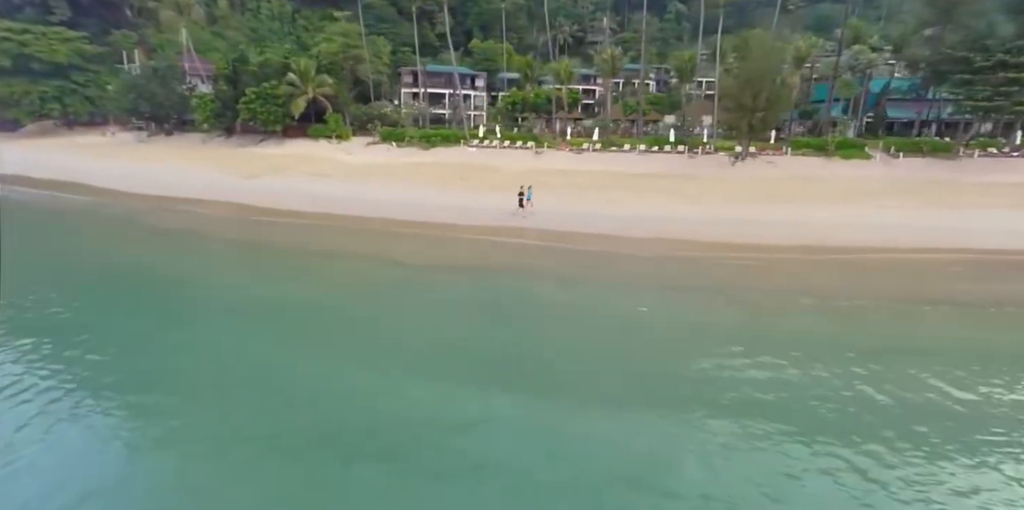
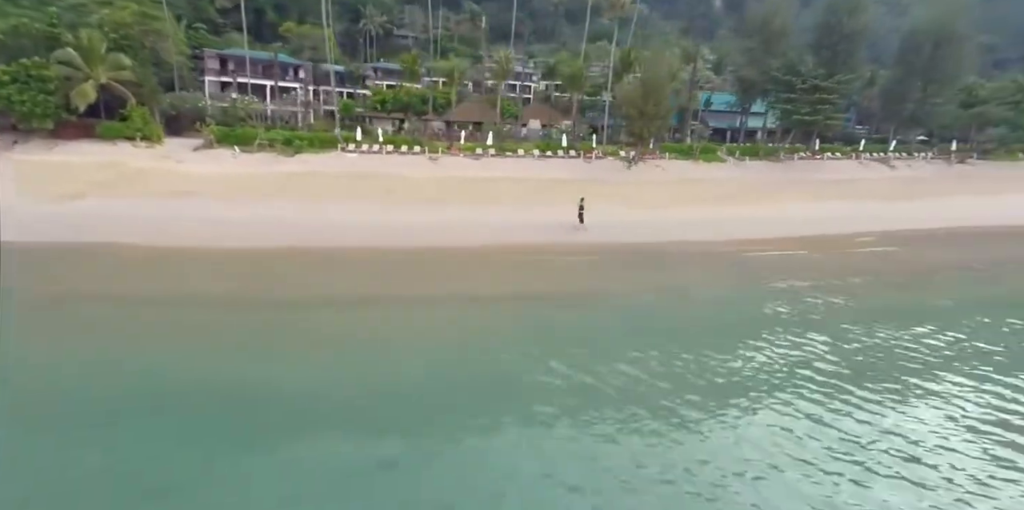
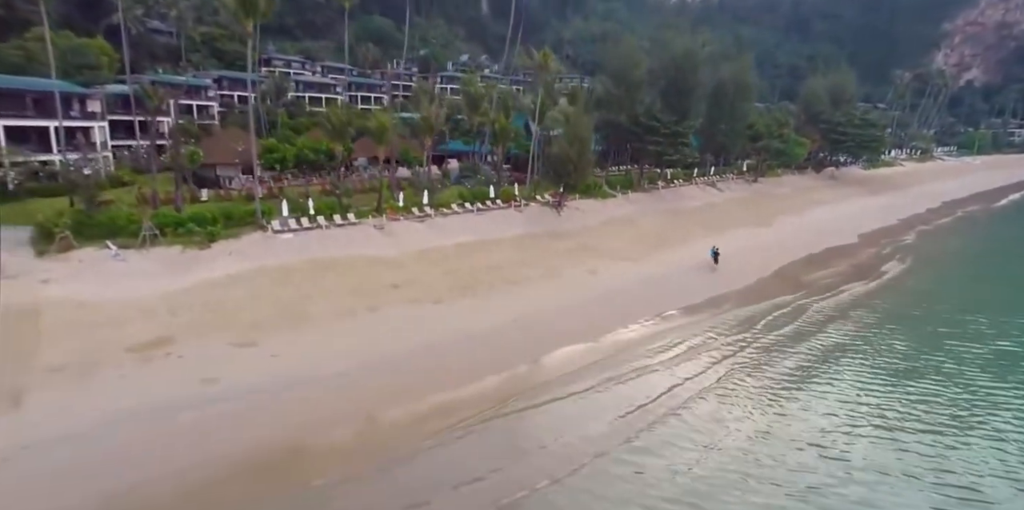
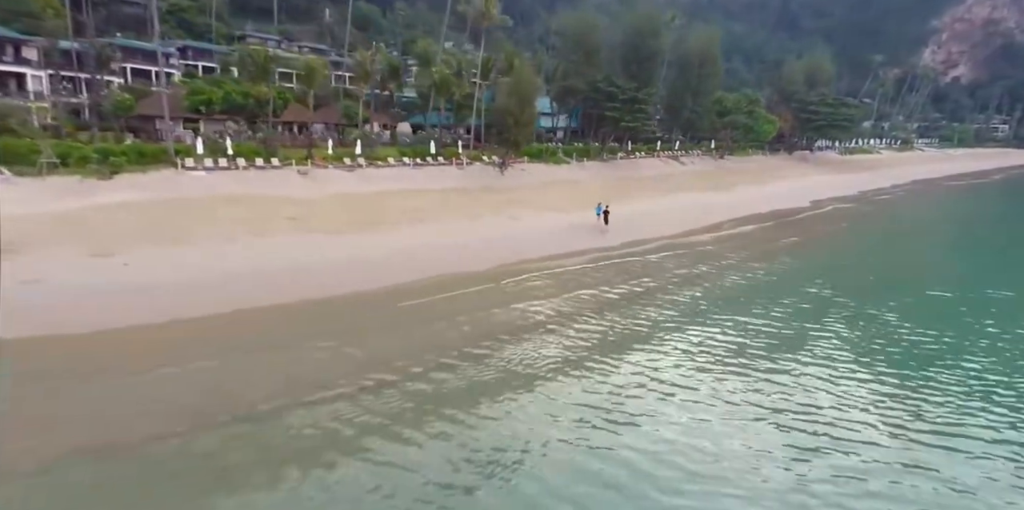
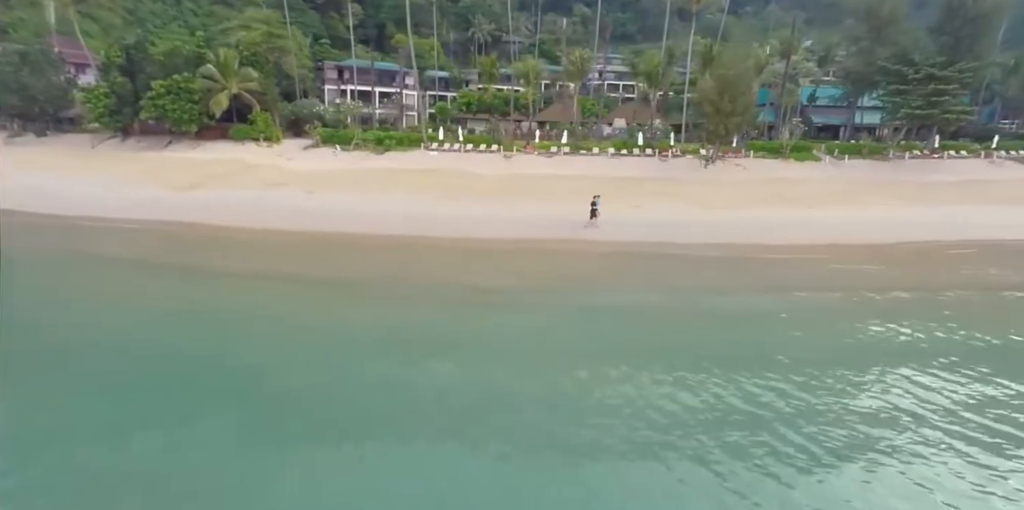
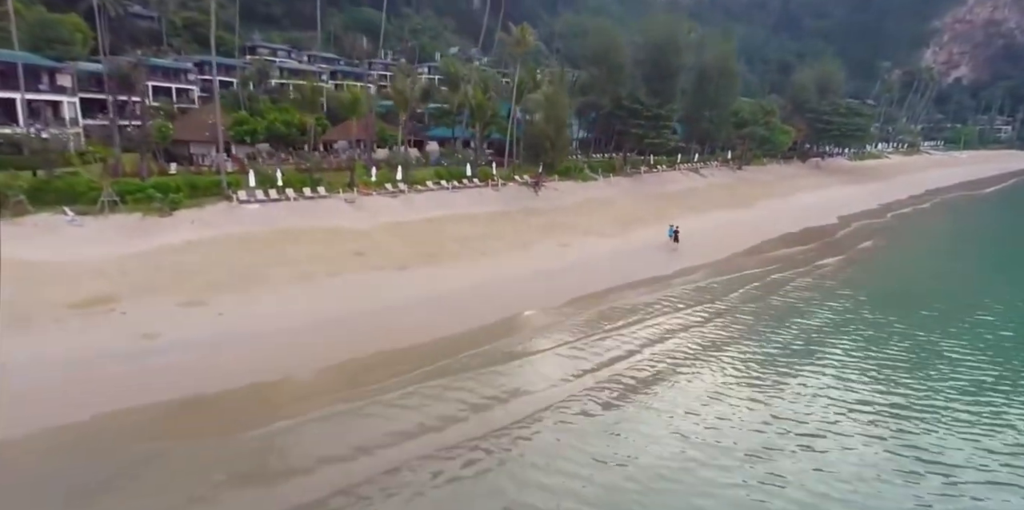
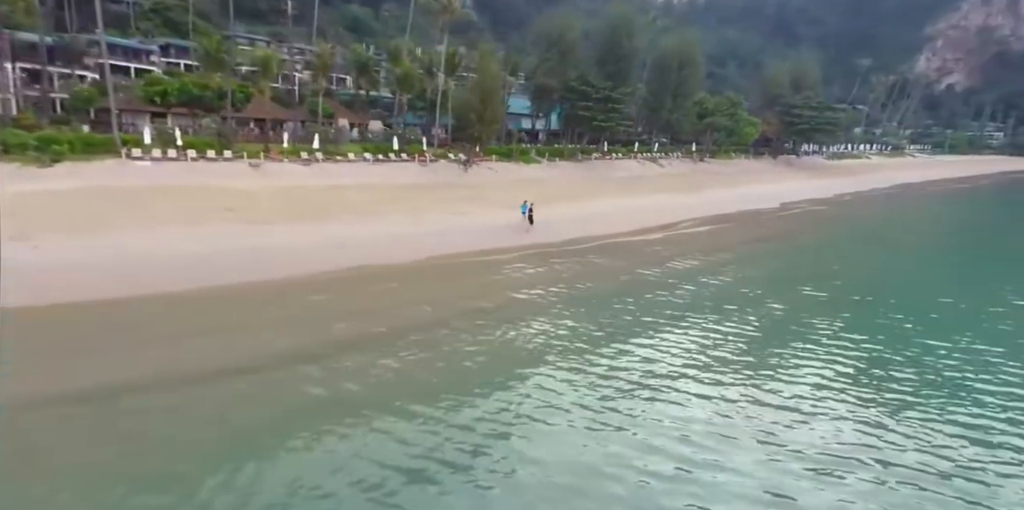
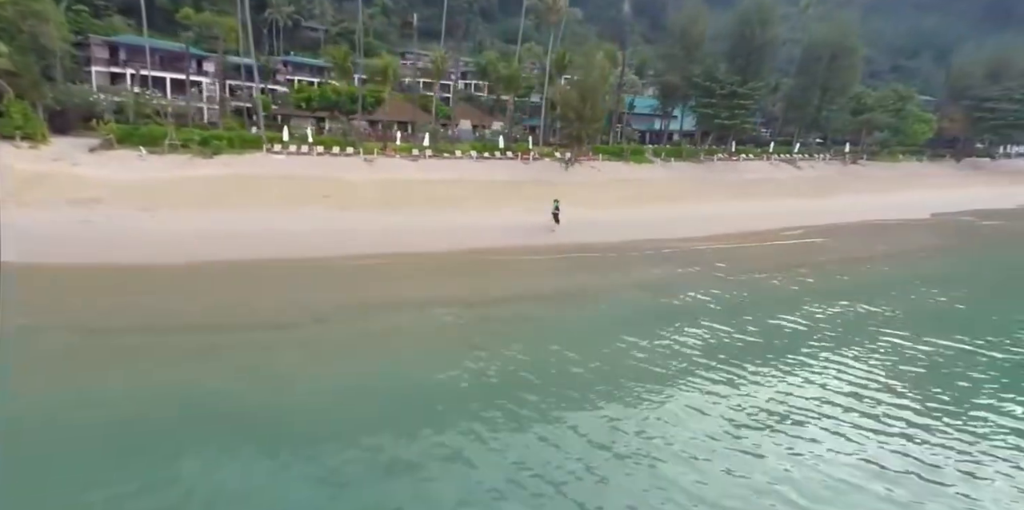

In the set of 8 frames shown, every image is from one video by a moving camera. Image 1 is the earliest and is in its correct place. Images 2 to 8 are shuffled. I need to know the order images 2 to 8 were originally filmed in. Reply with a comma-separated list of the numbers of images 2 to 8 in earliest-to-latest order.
5, 2, 8, 7, 4, 6, 3
